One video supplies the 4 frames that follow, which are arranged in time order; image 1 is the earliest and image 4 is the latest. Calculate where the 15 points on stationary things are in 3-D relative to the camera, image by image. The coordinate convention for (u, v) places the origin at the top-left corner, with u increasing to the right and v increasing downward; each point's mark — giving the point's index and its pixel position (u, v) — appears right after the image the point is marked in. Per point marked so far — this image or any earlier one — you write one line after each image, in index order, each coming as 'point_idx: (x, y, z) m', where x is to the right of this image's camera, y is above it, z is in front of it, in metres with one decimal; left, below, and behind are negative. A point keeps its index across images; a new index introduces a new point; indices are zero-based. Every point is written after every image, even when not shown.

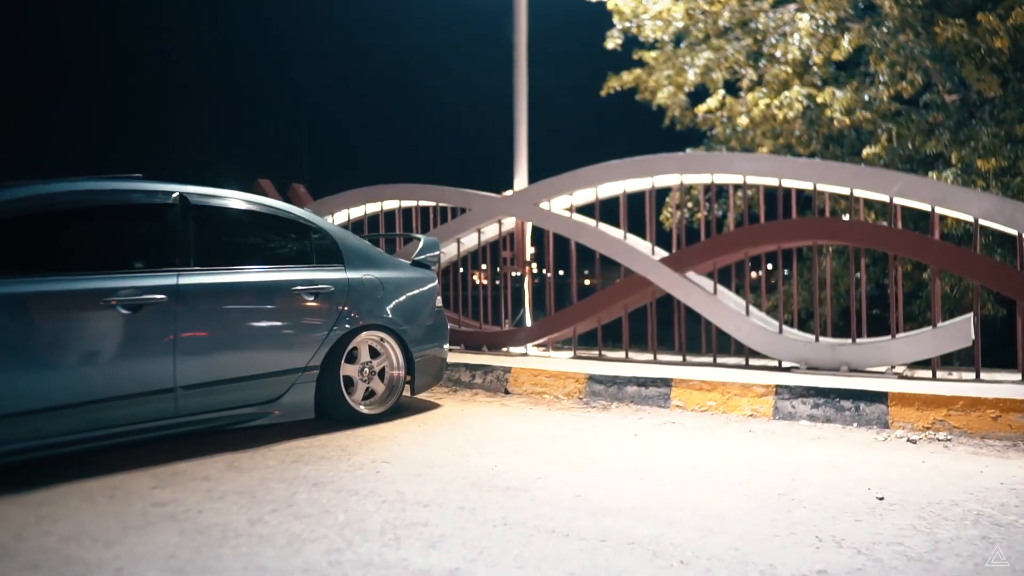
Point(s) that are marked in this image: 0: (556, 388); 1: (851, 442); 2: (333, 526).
0: (+0.3, -0.8, +7.6) m
1: (+2.2, -1.0, +6.5) m
2: (-0.9, -1.1, +4.7) m
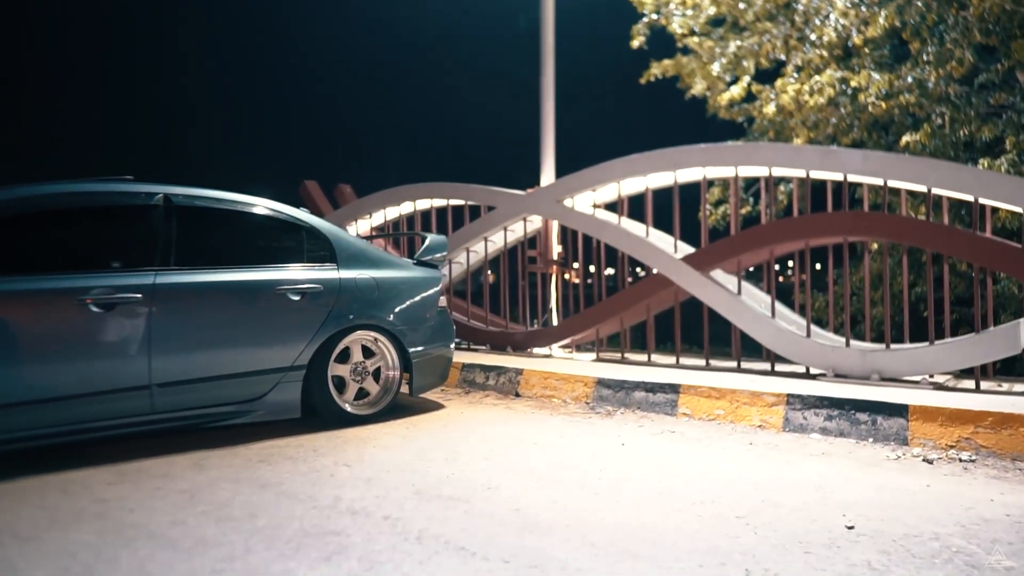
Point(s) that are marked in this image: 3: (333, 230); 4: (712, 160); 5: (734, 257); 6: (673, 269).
0: (+0.4, -0.8, +7.3) m
1: (+2.1, -1.0, +5.9) m
2: (-1.2, -1.1, +4.7) m
3: (-1.3, +0.4, +7.0) m
4: (+1.5, +0.9, +7.4) m
5: (+1.6, +0.2, +7.4) m
6: (+1.2, +0.1, +7.6) m
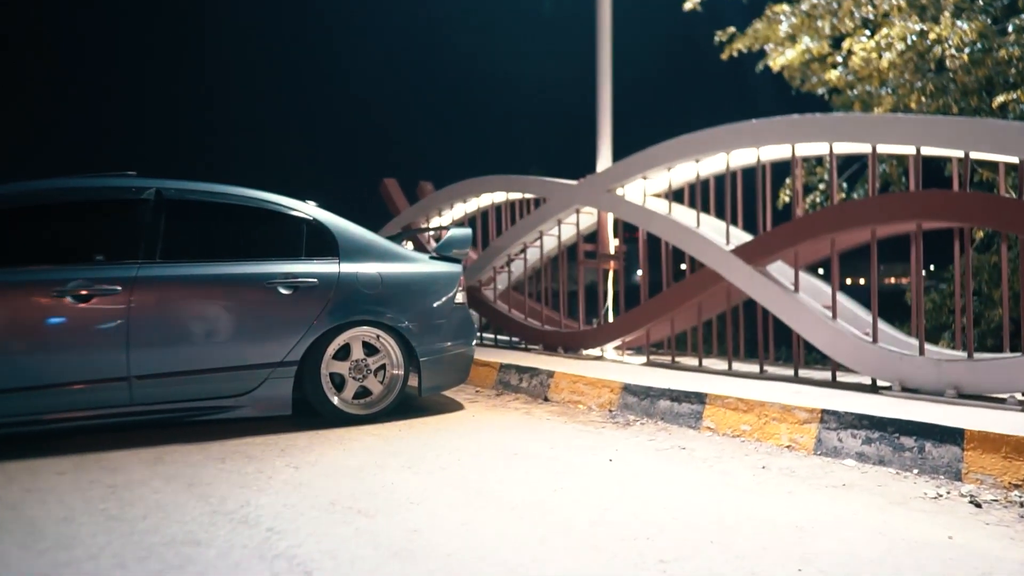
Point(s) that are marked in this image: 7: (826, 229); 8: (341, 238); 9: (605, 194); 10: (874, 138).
0: (+0.5, -0.7, +6.6) m
1: (+1.8, -1.0, +4.8) m
2: (-1.7, -1.1, +4.4) m
3: (-1.1, +0.4, +6.7) m
4: (+1.6, +1.0, +6.4) m
5: (+1.8, +0.2, +6.3) m
6: (+1.4, +0.2, +6.6) m
7: (+1.9, +0.4, +6.0) m
8: (-1.1, +0.3, +6.6) m
9: (+0.7, +0.7, +7.3) m
10: (+2.1, +0.9, +5.9) m
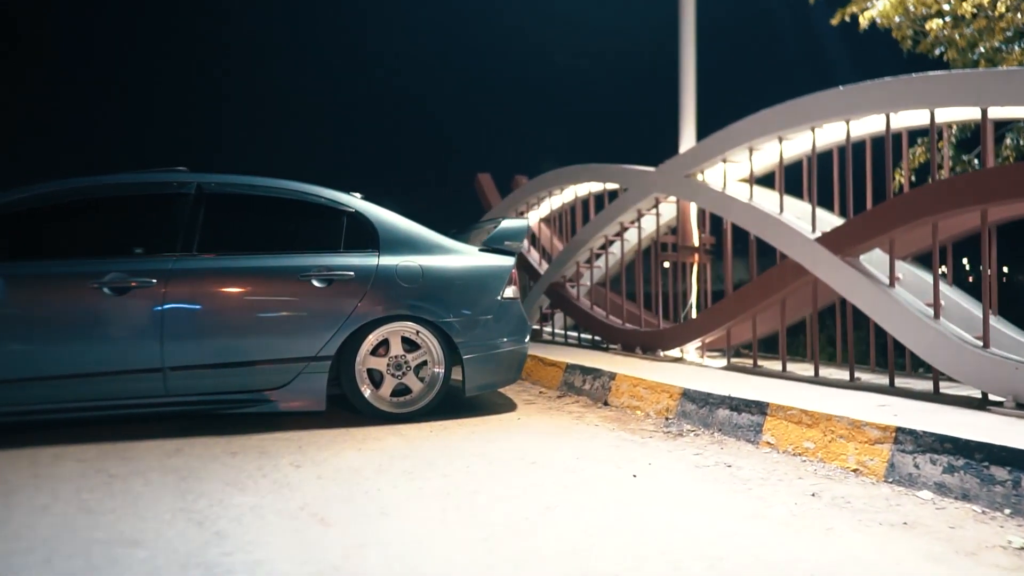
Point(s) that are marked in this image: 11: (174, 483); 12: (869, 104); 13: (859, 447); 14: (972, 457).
0: (+0.8, -0.7, +5.8) m
1: (+1.7, -1.0, +3.8) m
2: (-1.9, -1.0, +4.2) m
3: (-0.8, +0.5, +6.3) m
4: (+1.9, +1.0, +5.4) m
5: (+2.0, +0.3, +5.3) m
6: (+1.7, +0.2, +5.7) m
7: (+2.1, +0.4, +5.0) m
8: (-0.8, +0.4, +6.2) m
9: (+1.2, +0.8, +6.5) m
10: (+2.3, +0.9, +4.8) m
11: (-1.7, -1.0, +4.8) m
12: (+1.9, +1.0, +5.3) m
13: (+1.6, -0.7, +4.6) m
14: (+1.9, -0.7, +4.2) m
